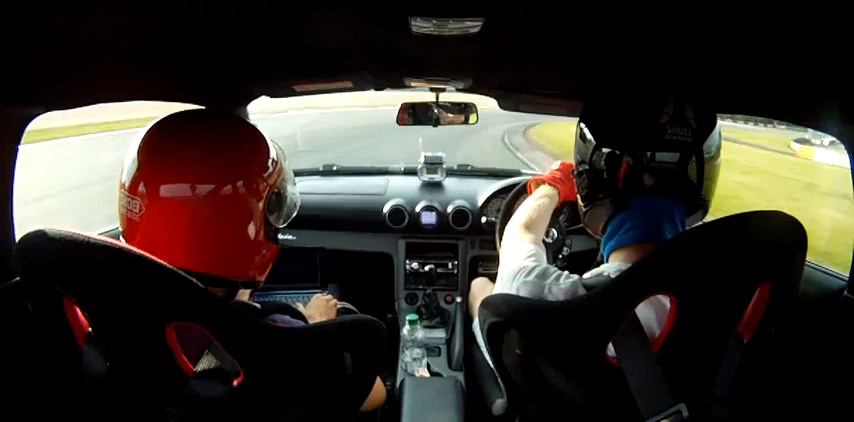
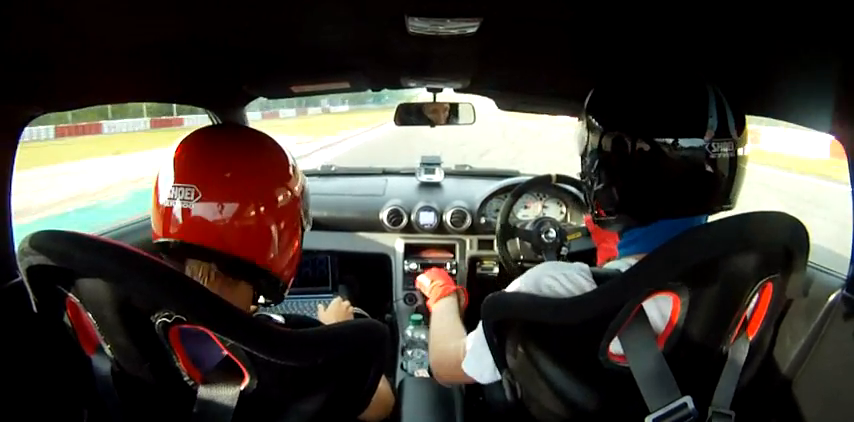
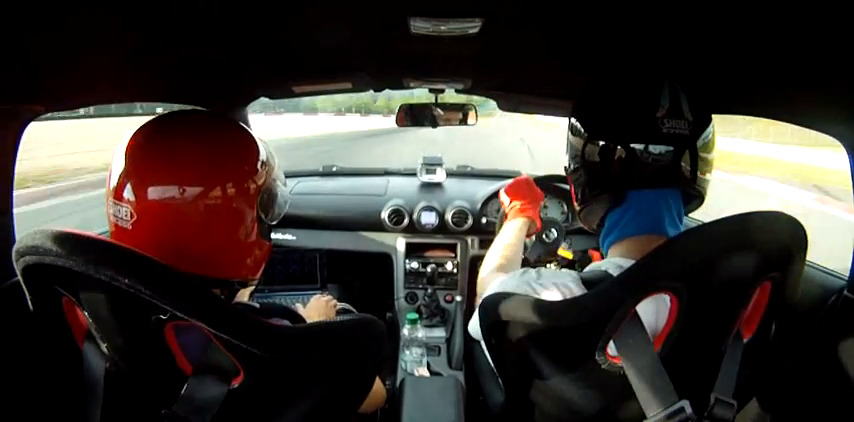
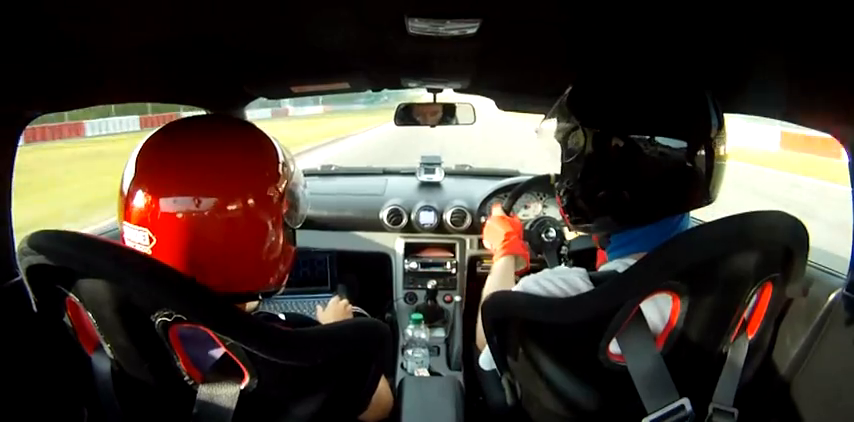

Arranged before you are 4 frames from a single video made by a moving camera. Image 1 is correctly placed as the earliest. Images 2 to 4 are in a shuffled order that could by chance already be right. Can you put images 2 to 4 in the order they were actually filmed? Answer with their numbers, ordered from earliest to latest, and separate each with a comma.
3, 2, 4
